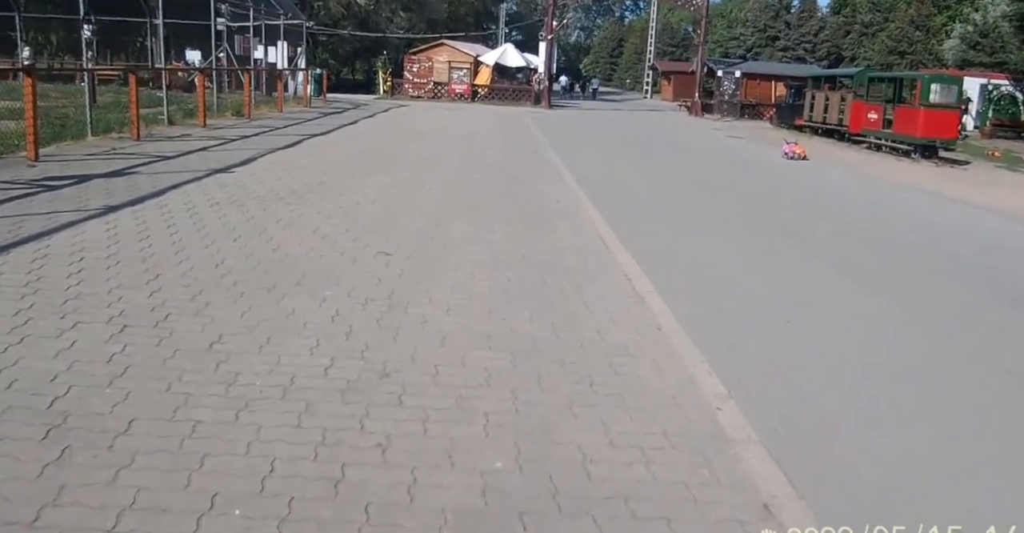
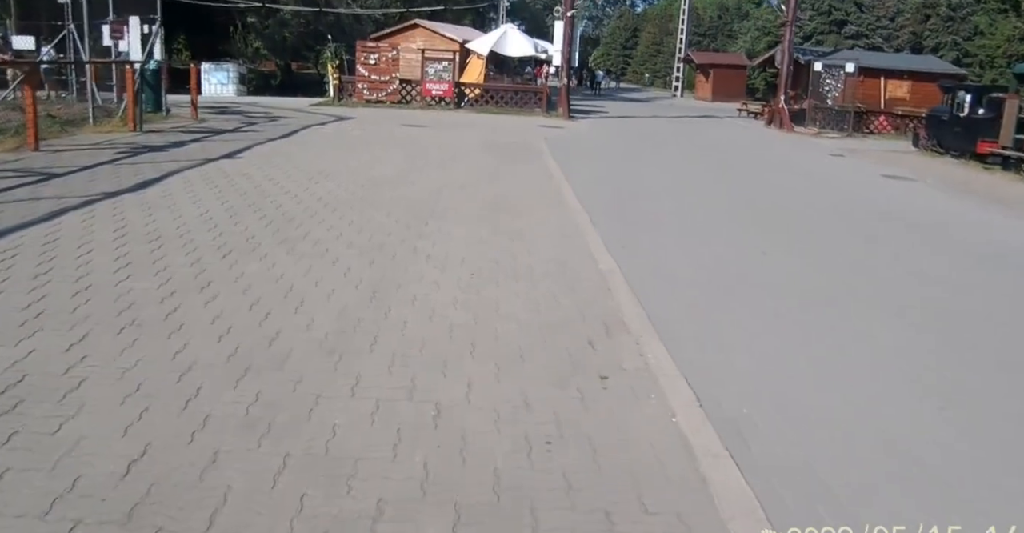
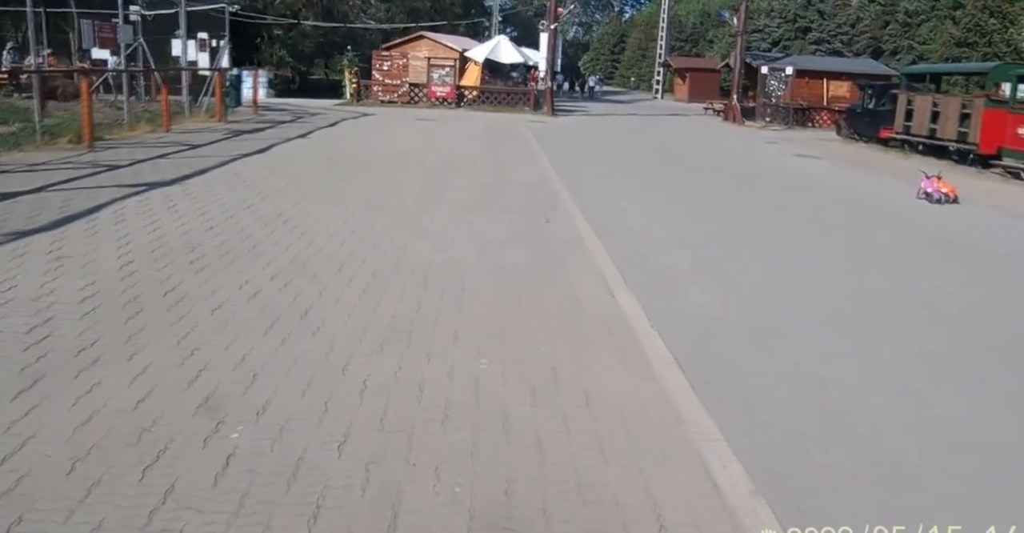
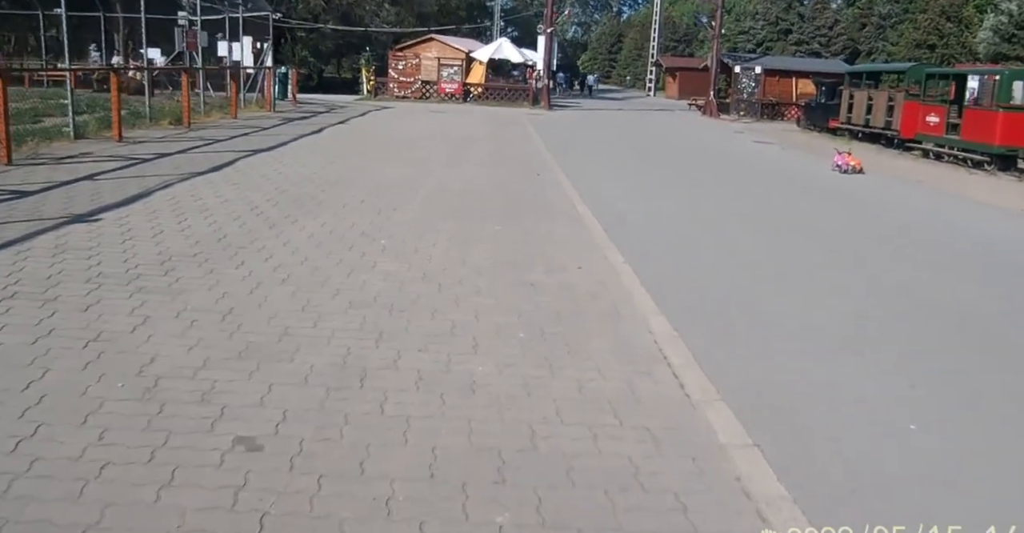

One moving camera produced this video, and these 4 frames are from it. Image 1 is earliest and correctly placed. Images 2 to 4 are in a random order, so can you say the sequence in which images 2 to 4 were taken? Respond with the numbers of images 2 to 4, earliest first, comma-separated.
4, 3, 2
